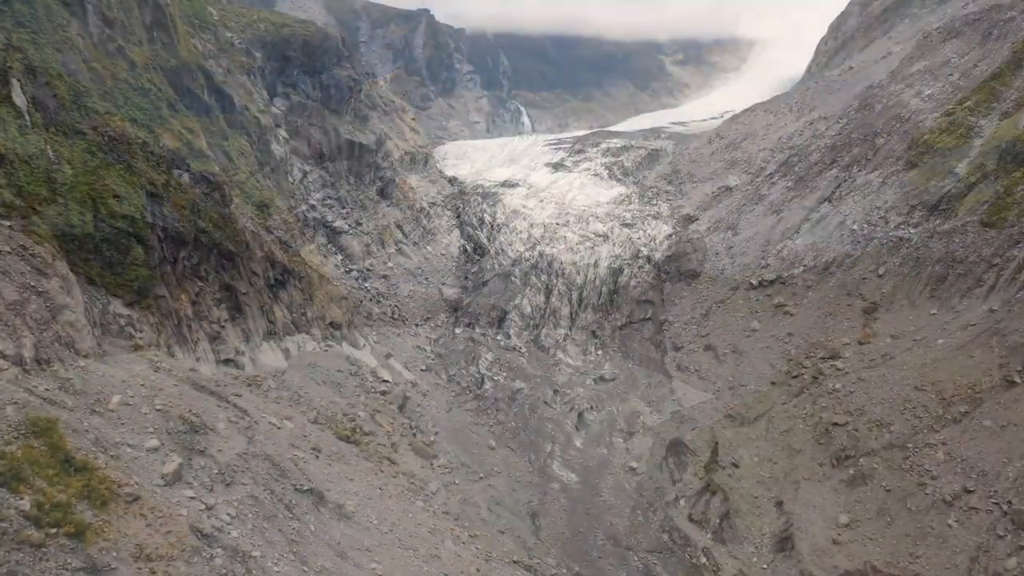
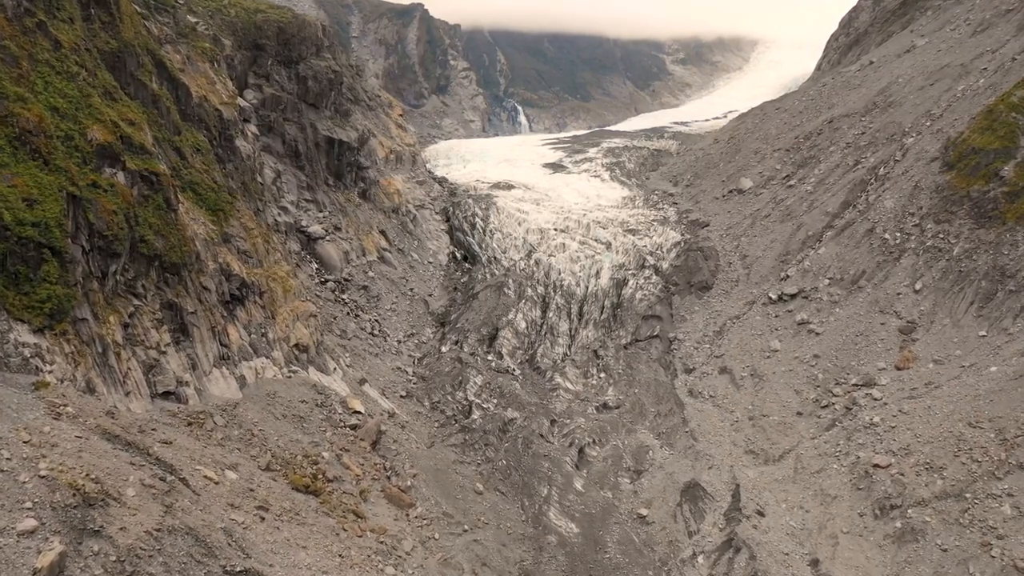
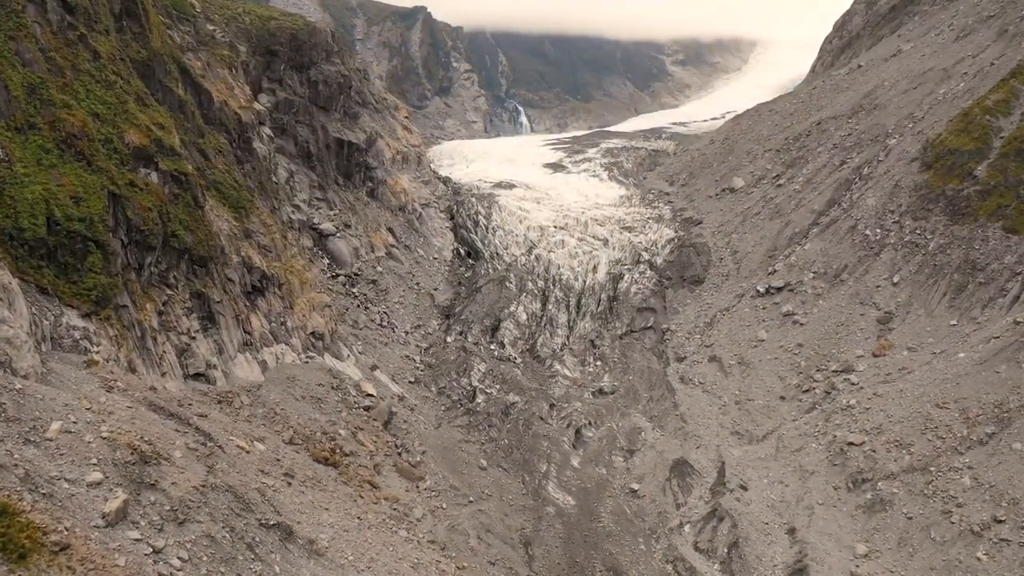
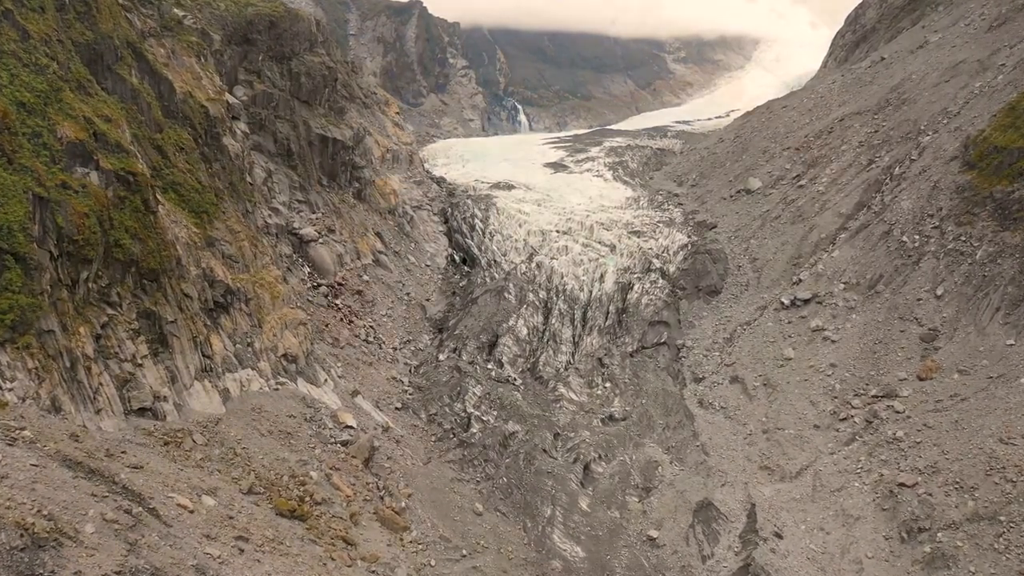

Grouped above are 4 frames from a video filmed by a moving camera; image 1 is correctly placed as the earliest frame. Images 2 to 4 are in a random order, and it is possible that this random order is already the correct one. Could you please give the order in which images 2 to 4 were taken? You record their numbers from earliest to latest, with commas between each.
3, 2, 4
